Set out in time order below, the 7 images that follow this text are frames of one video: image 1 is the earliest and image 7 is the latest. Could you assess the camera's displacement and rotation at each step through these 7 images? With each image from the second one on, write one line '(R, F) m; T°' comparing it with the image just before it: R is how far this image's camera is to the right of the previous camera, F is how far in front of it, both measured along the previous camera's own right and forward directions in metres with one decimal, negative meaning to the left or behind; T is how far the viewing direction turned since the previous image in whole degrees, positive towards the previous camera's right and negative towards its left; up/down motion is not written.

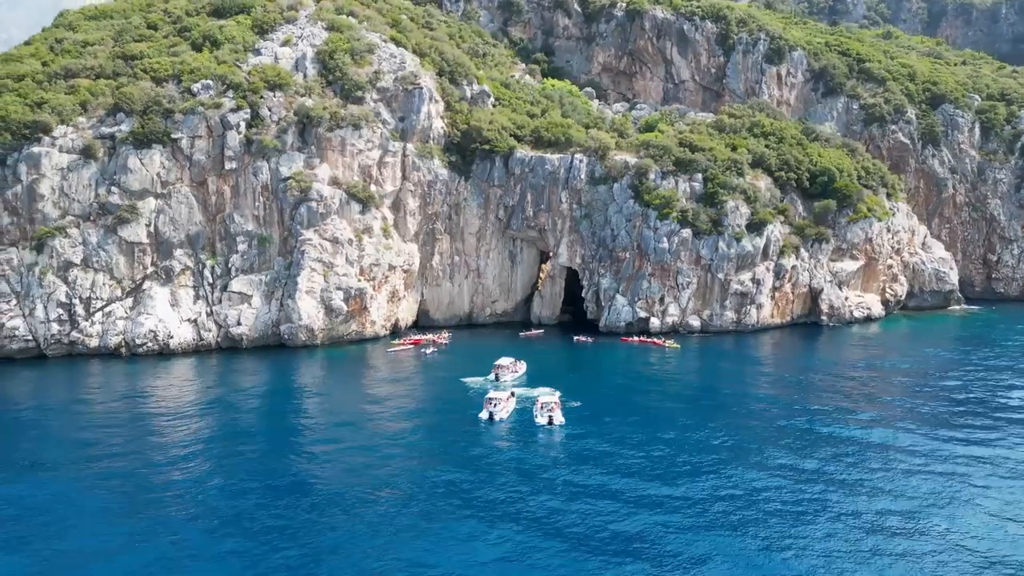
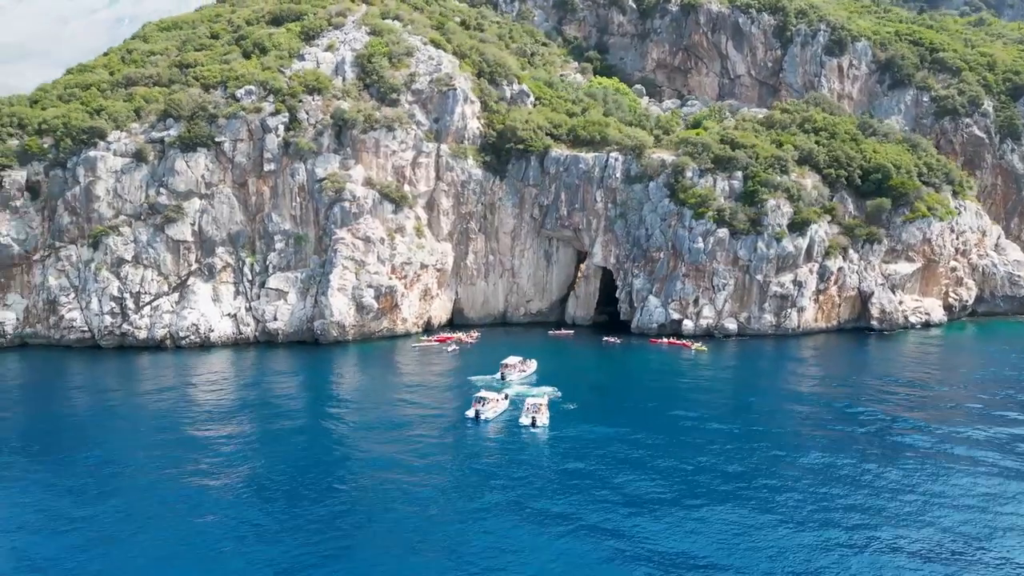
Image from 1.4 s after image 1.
(+6.4, 0.0) m; -7°
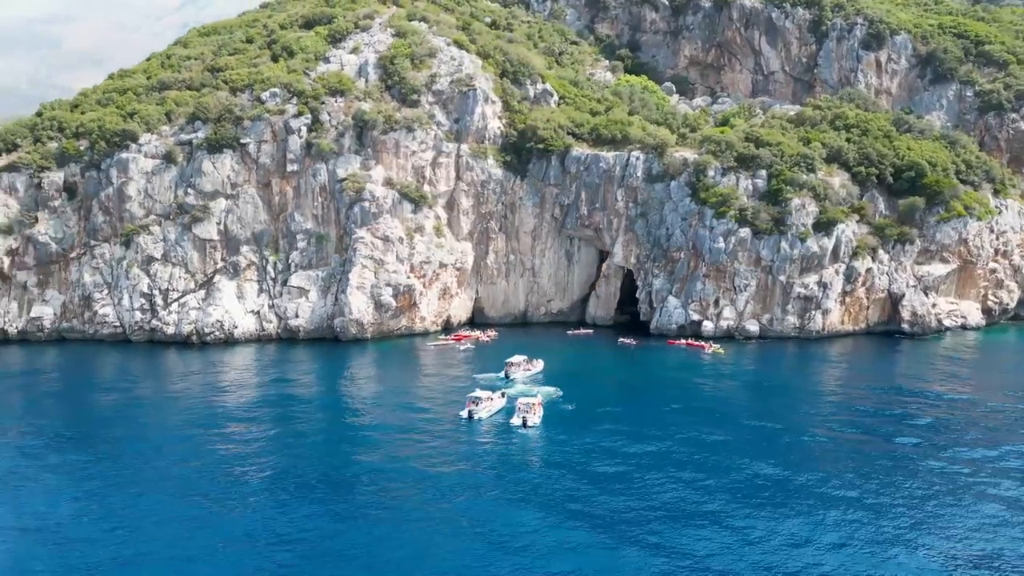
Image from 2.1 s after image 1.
(+3.8, -0.1) m; -4°
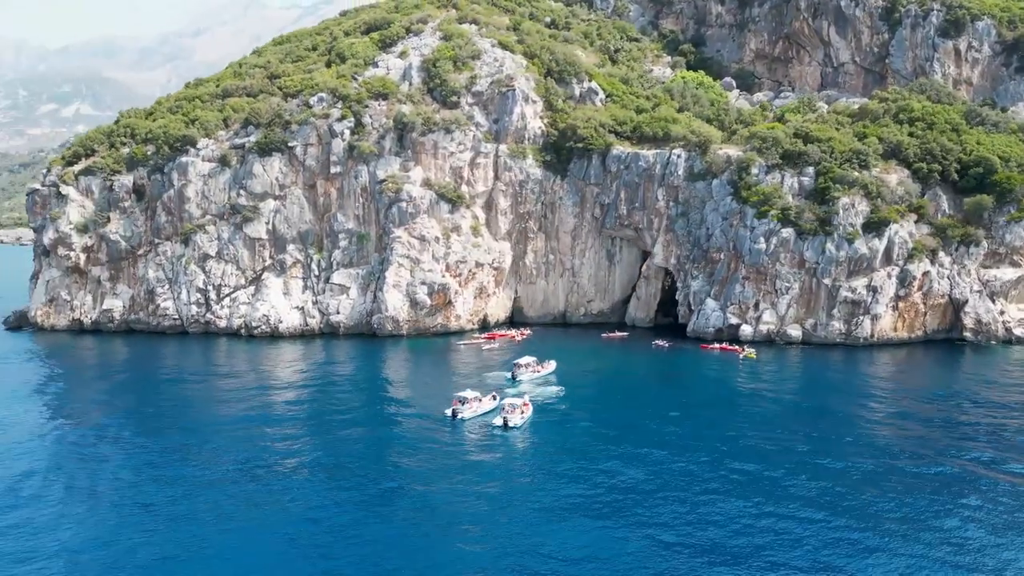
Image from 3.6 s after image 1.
(+7.6, +0.3) m; -8°
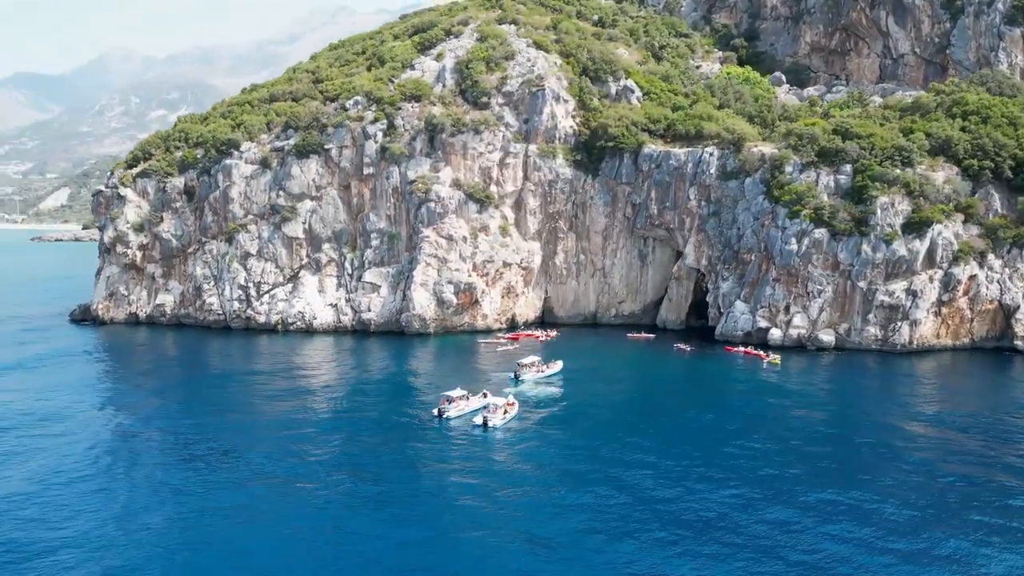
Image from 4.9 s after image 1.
(+6.4, +0.4) m; -7°
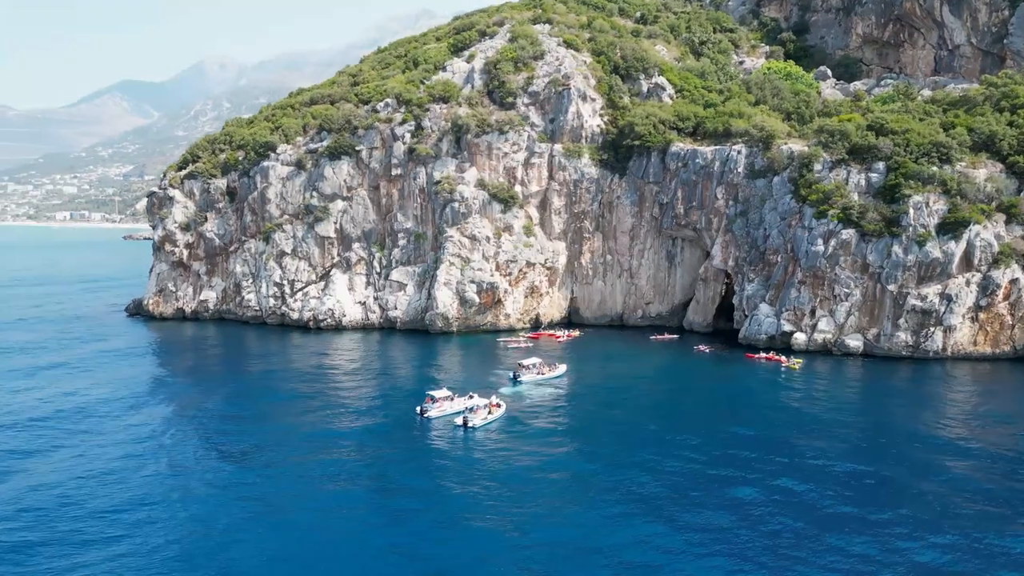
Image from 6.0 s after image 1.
(+5.9, +0.4) m; -6°
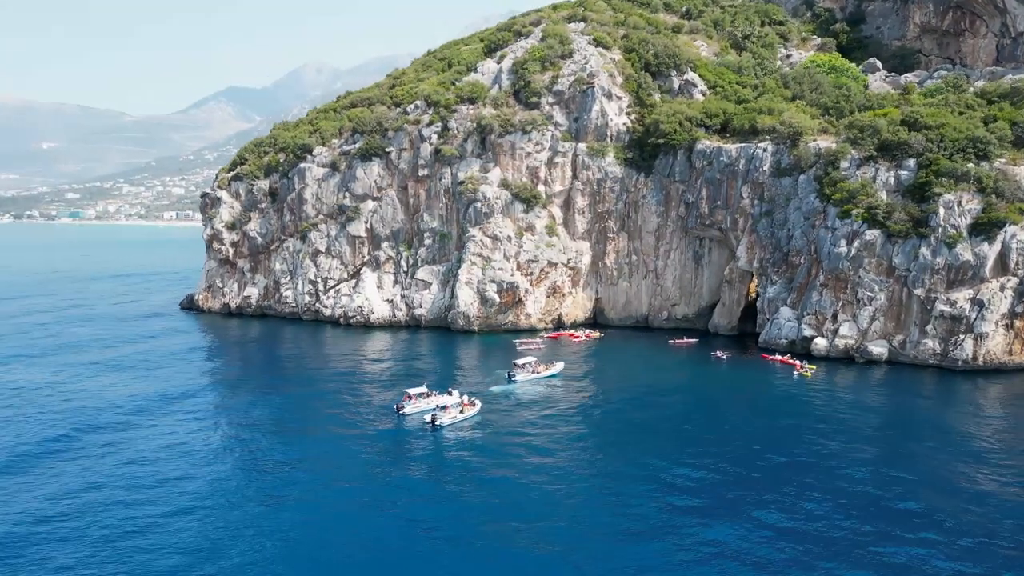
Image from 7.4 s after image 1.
(+7.1, +0.6) m; -7°
